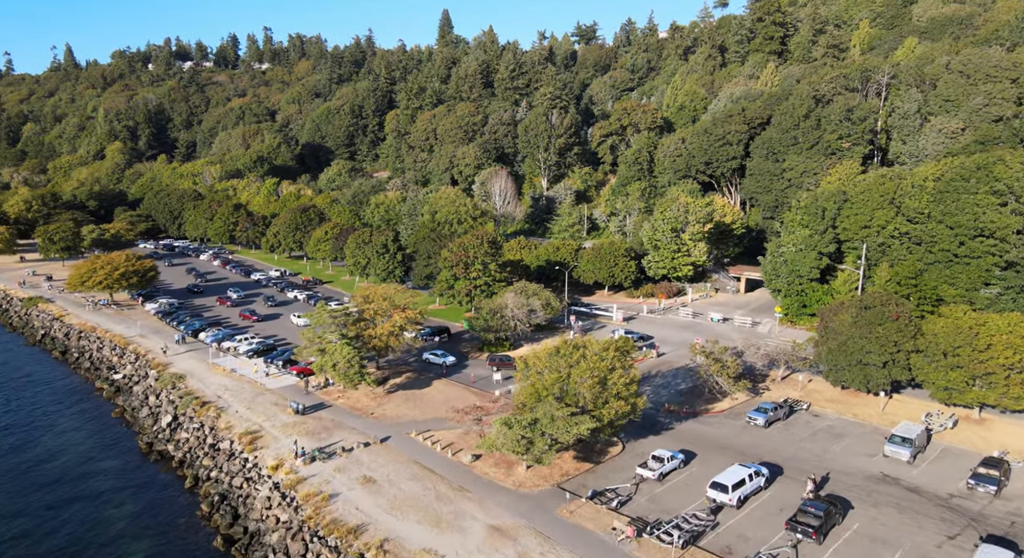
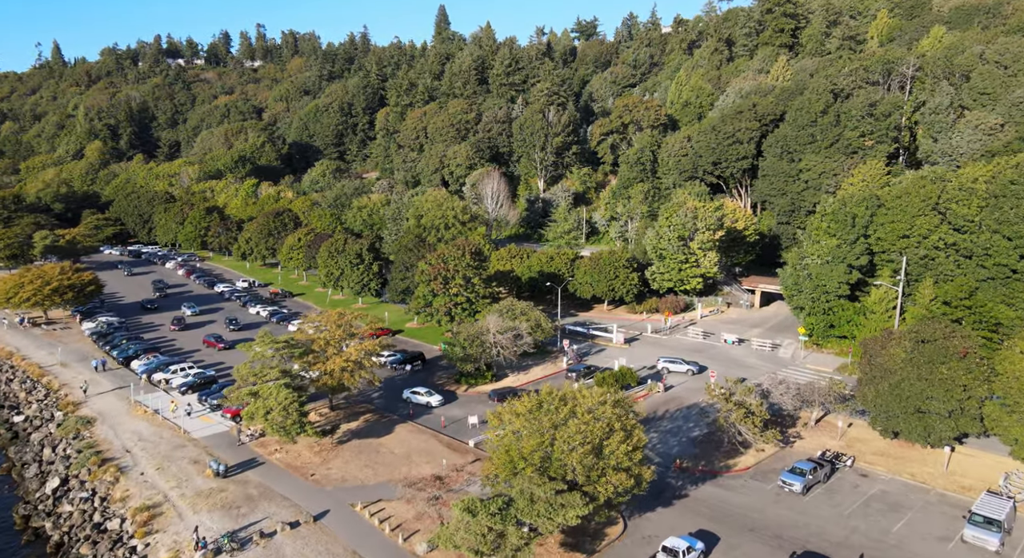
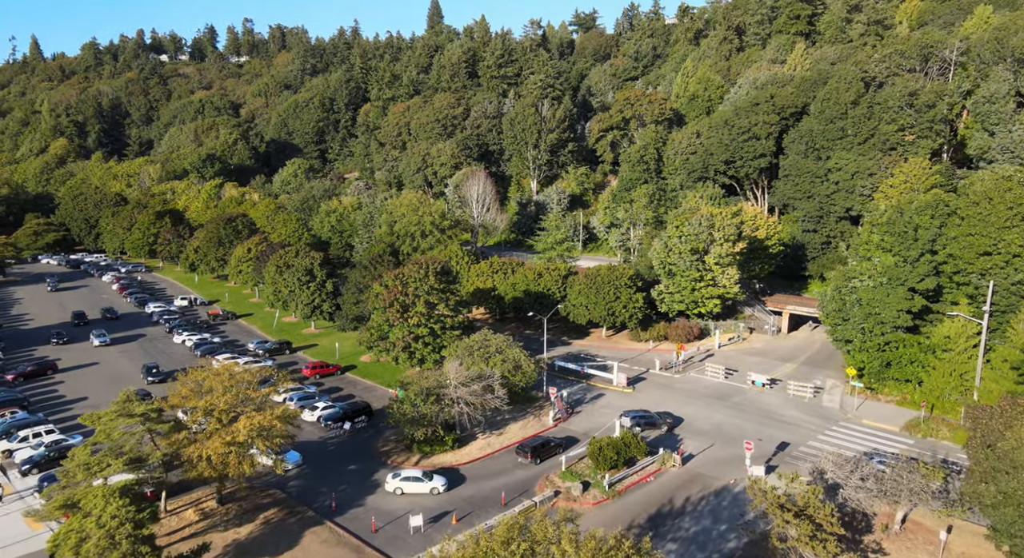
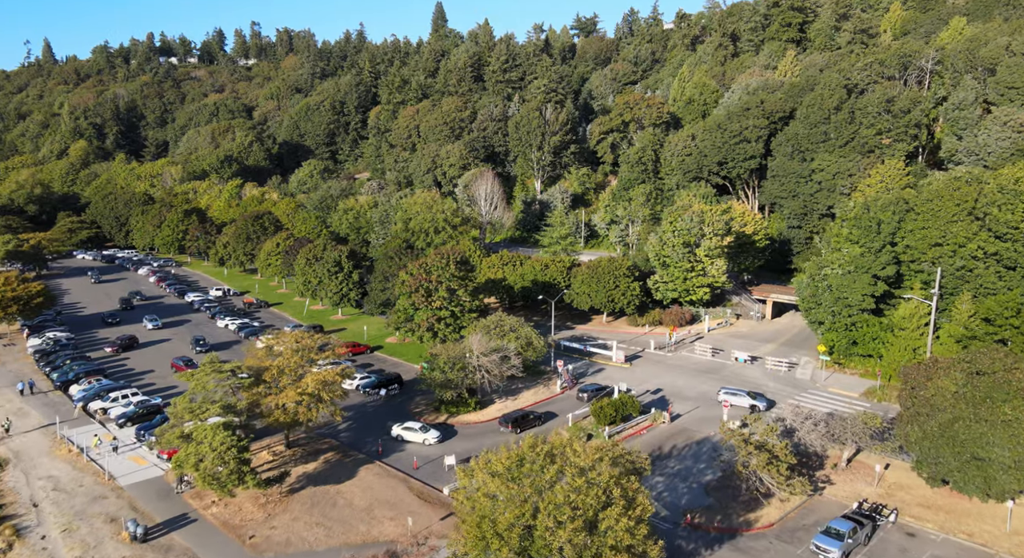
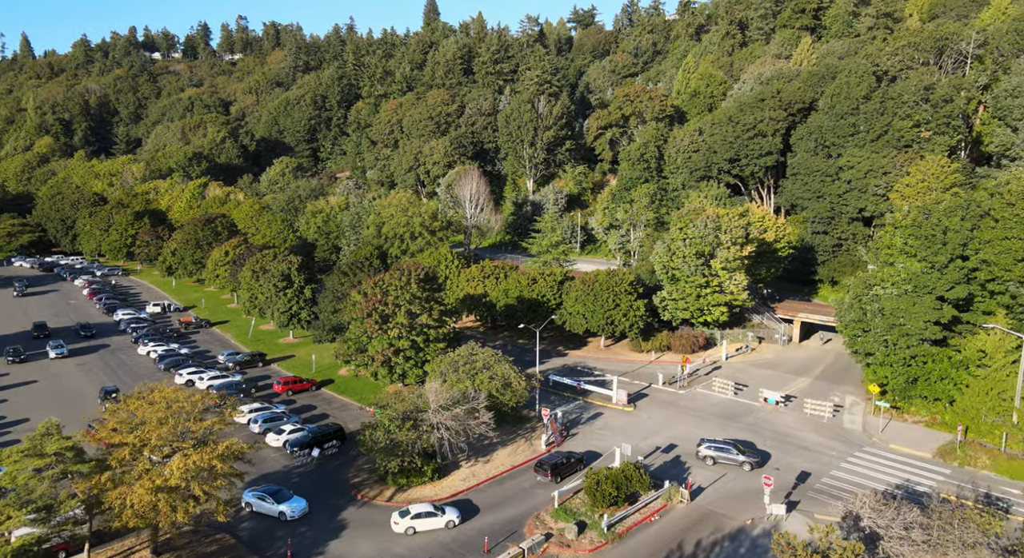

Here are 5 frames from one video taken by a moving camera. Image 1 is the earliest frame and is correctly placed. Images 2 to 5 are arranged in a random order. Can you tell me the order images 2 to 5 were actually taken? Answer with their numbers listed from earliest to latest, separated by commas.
2, 4, 3, 5
